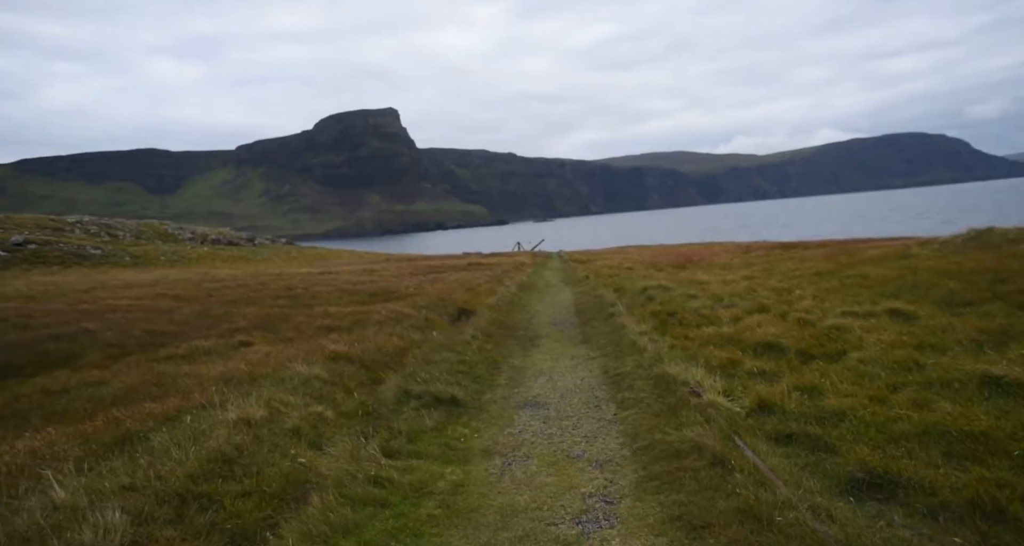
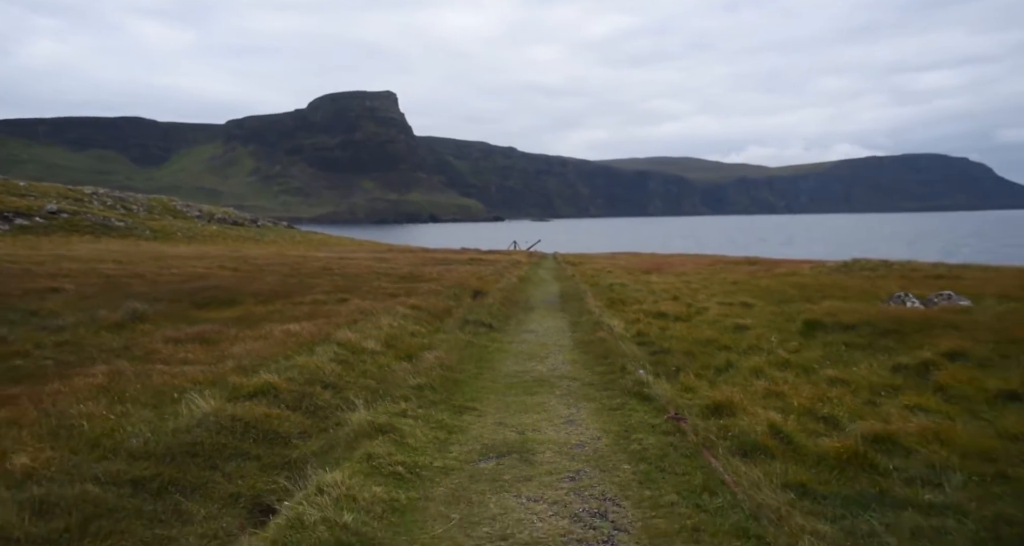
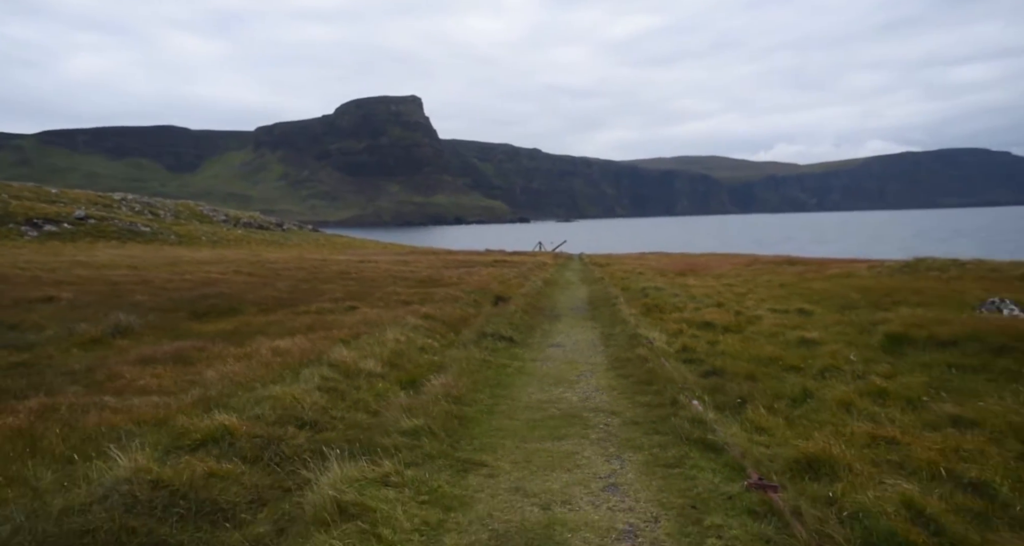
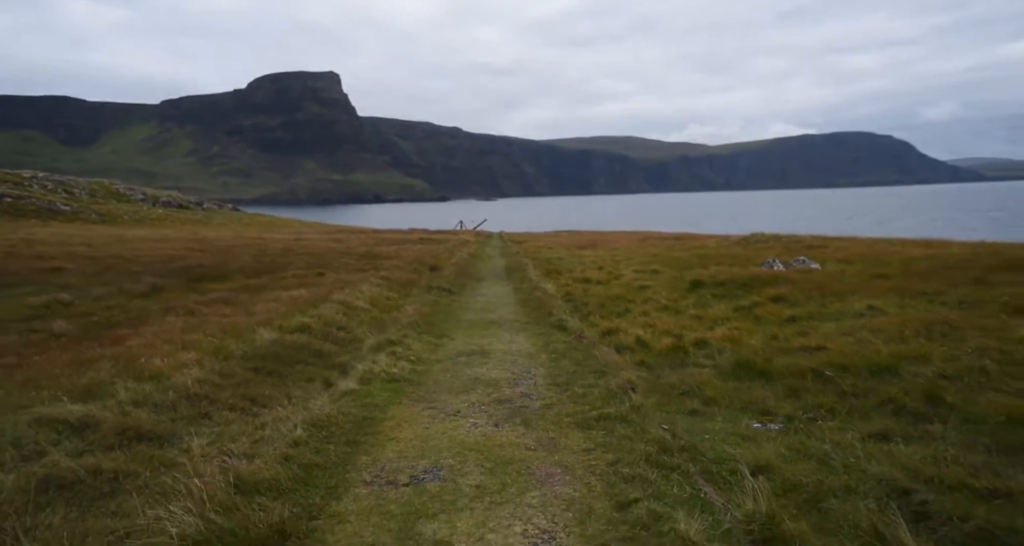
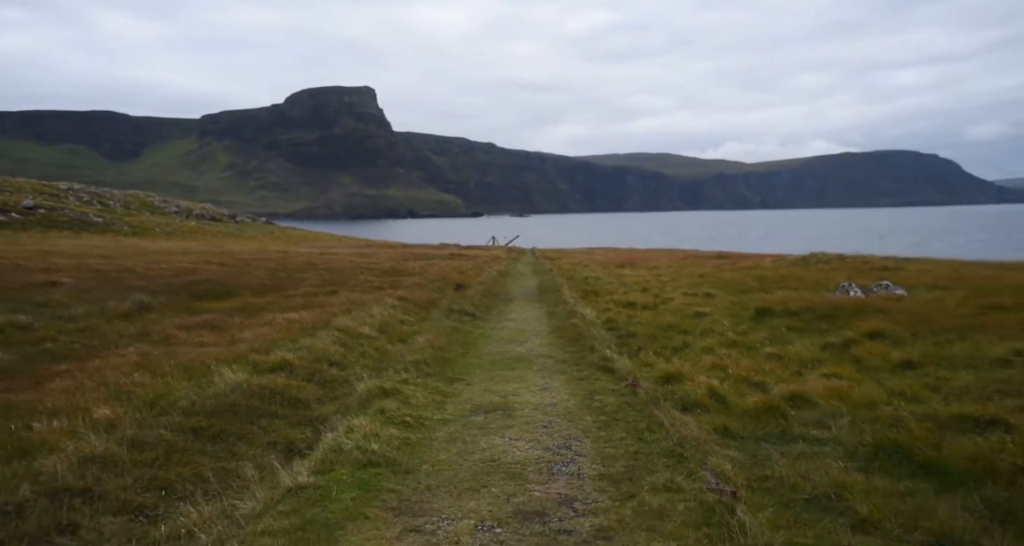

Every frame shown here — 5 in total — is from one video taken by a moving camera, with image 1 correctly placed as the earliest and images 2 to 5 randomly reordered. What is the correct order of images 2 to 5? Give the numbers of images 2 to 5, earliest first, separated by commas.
3, 2, 5, 4
